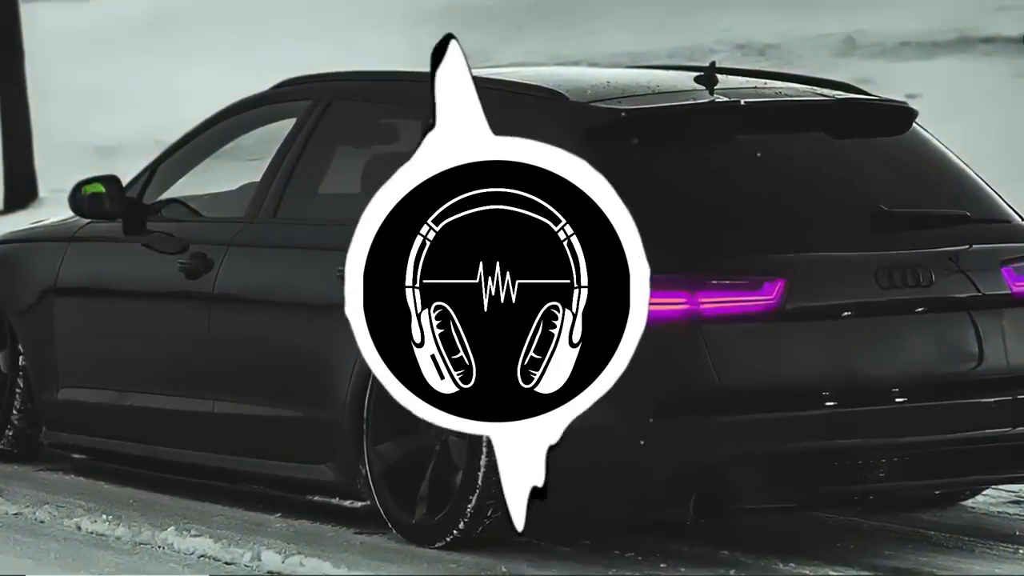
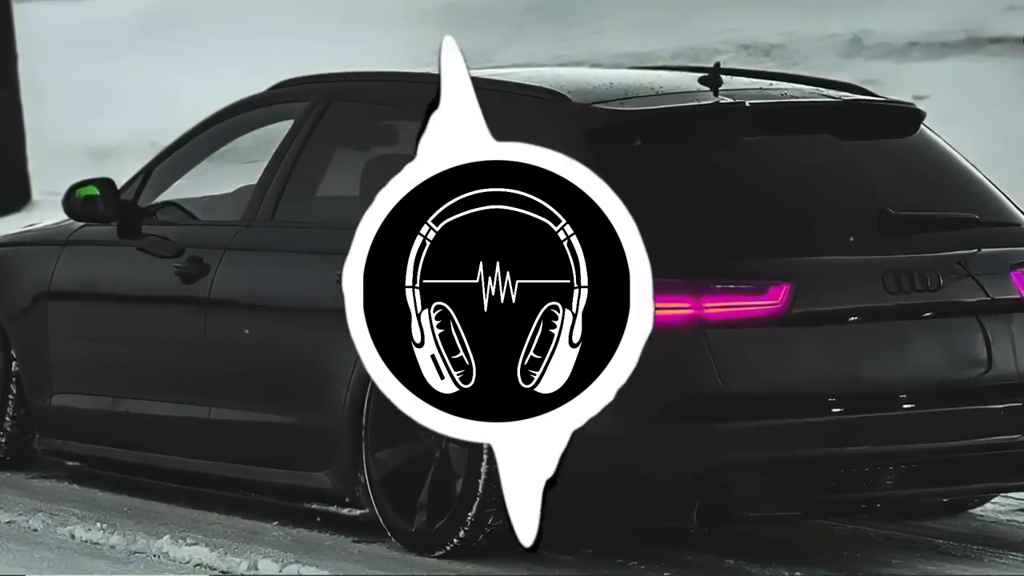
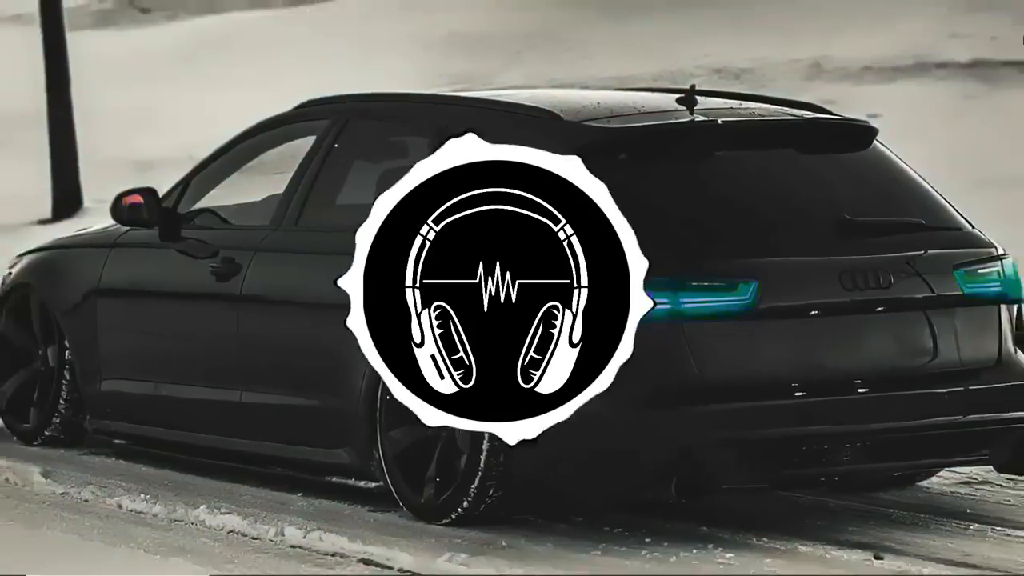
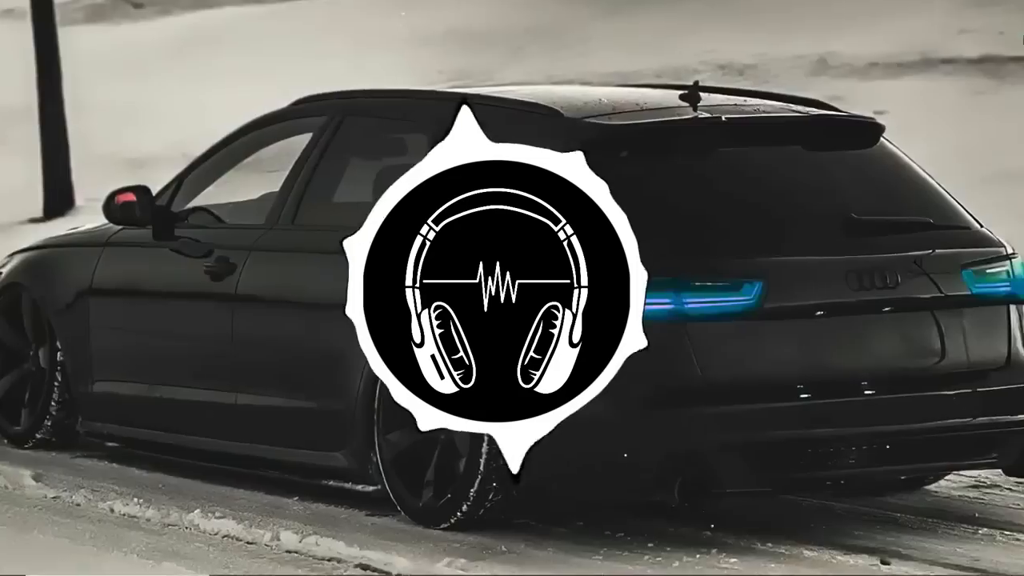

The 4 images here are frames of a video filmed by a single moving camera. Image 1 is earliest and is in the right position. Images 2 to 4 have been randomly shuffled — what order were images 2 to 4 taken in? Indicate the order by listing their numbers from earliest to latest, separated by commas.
4, 2, 3
